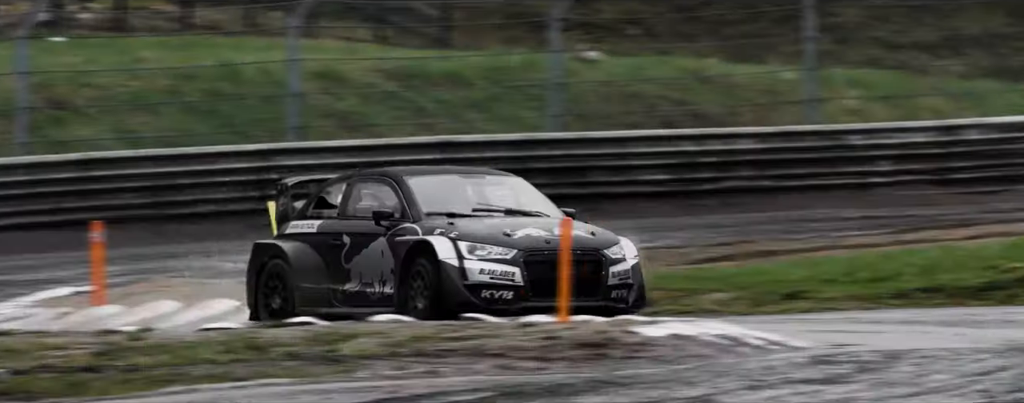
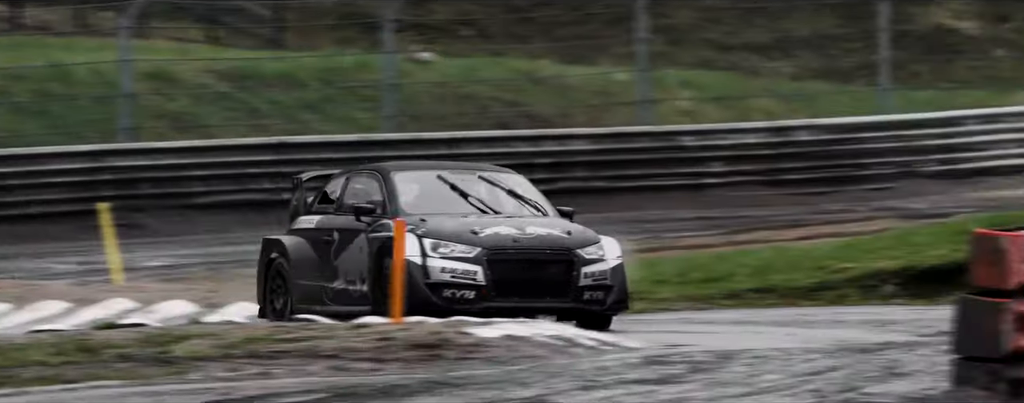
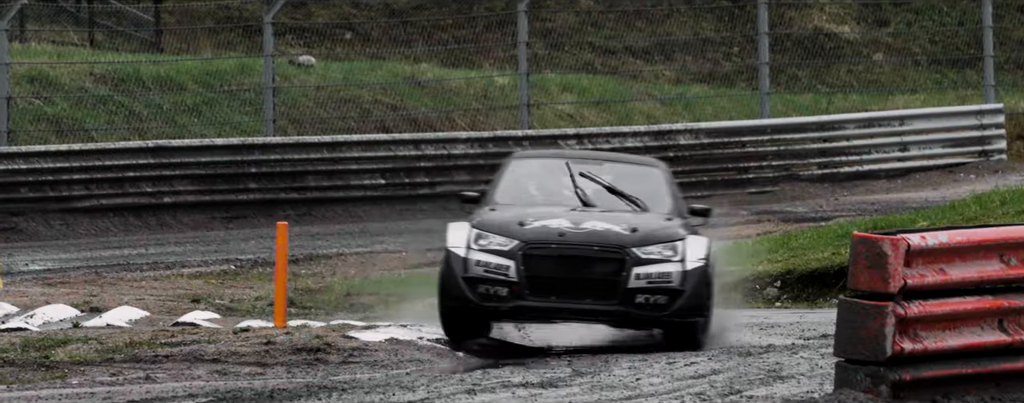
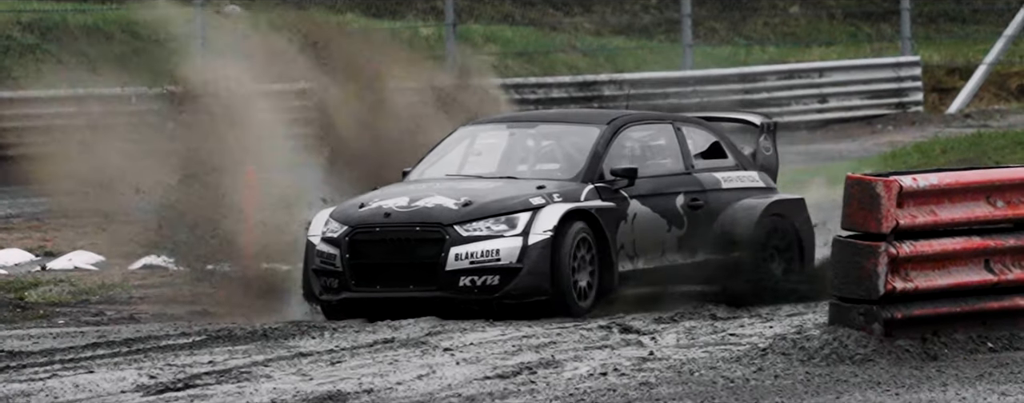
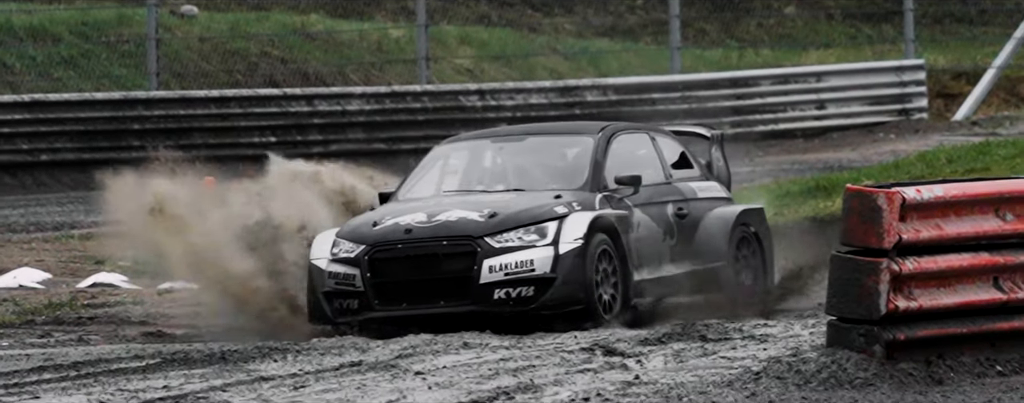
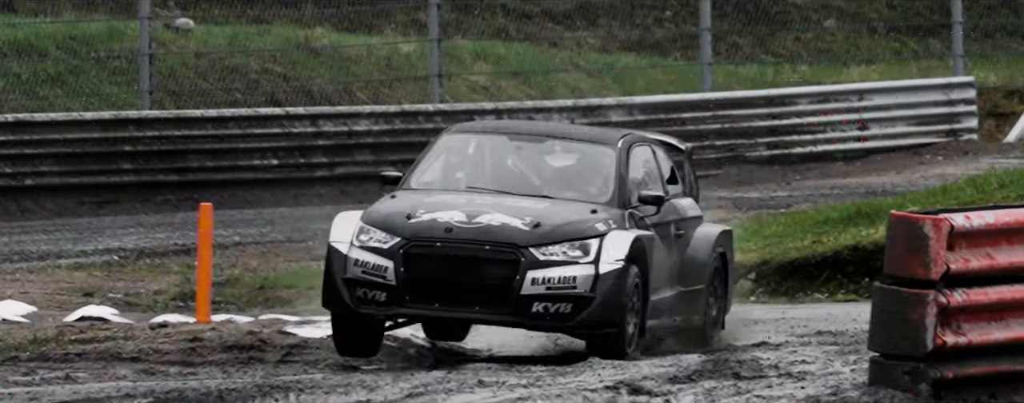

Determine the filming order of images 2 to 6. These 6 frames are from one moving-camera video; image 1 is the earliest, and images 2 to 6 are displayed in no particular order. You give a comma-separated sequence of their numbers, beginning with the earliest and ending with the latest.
2, 3, 6, 5, 4
